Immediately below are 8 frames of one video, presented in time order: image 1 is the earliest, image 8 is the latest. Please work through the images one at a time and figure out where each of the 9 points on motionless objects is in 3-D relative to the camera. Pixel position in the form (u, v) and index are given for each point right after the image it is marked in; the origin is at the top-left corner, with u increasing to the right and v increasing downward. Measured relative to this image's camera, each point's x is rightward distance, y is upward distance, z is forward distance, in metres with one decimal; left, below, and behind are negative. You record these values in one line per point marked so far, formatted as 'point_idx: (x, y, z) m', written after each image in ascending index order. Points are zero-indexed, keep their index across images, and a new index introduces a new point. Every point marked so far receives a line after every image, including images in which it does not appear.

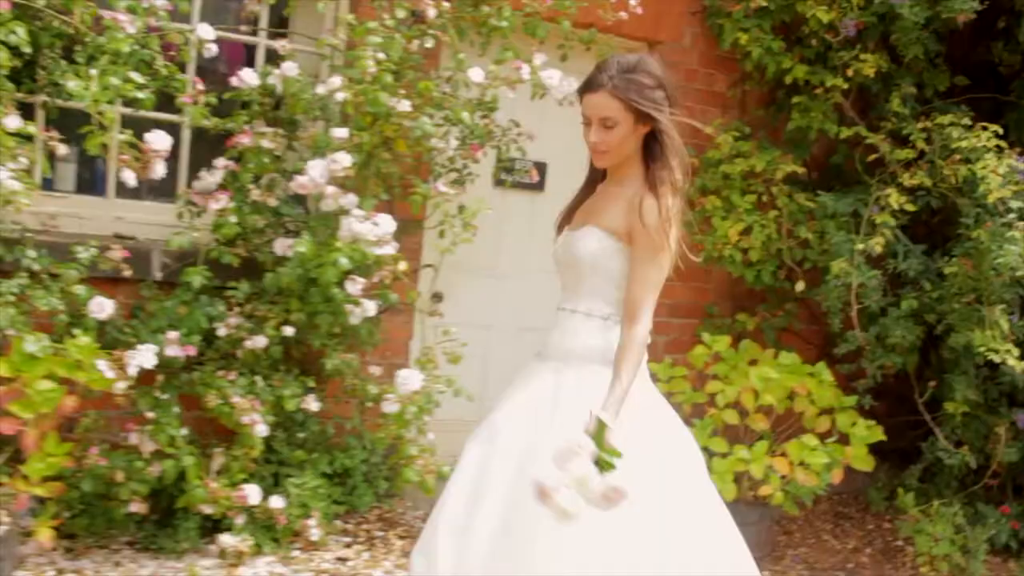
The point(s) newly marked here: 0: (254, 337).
0: (-0.8, -0.2, +3.5) m
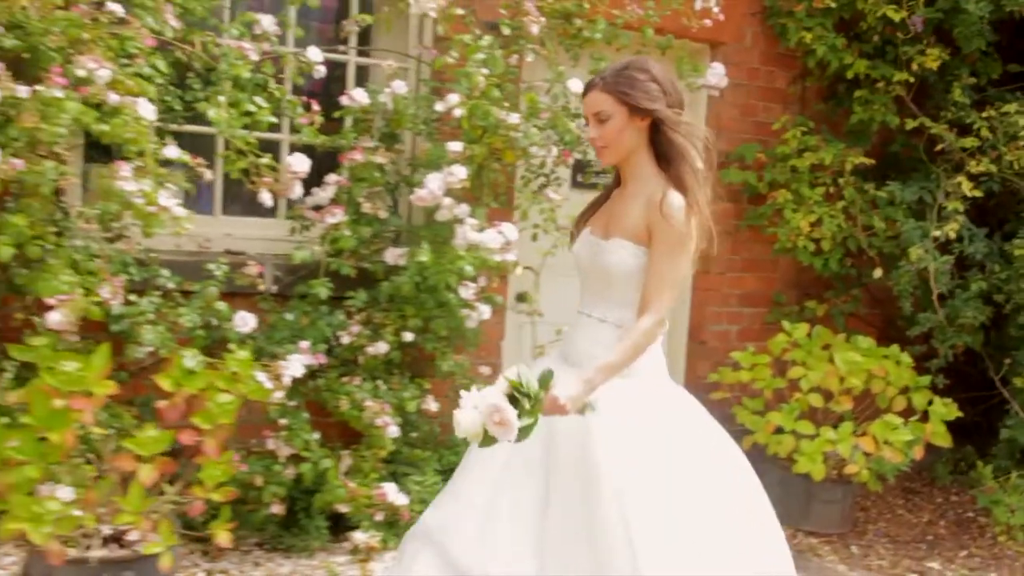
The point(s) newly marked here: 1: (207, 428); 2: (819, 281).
0: (-0.5, -0.2, +3.7) m
1: (-0.8, -0.4, +2.9) m
2: (+1.5, 0.0, +5.3) m
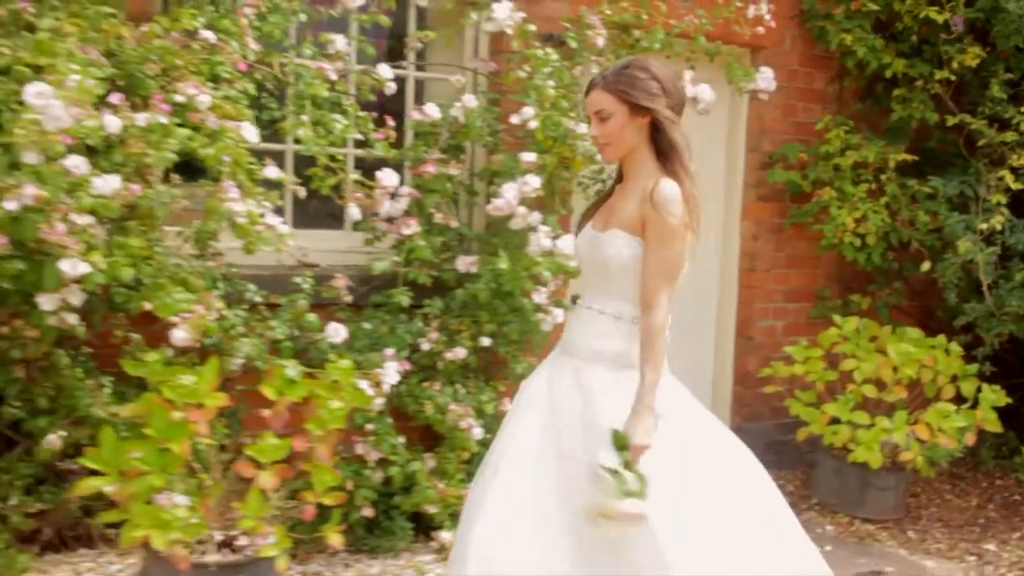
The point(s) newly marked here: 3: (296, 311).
0: (-0.2, -0.2, +3.8) m
1: (-0.5, -0.4, +3.0) m
2: (+1.7, +0.1, +5.4) m
3: (-0.7, -0.1, +3.6) m
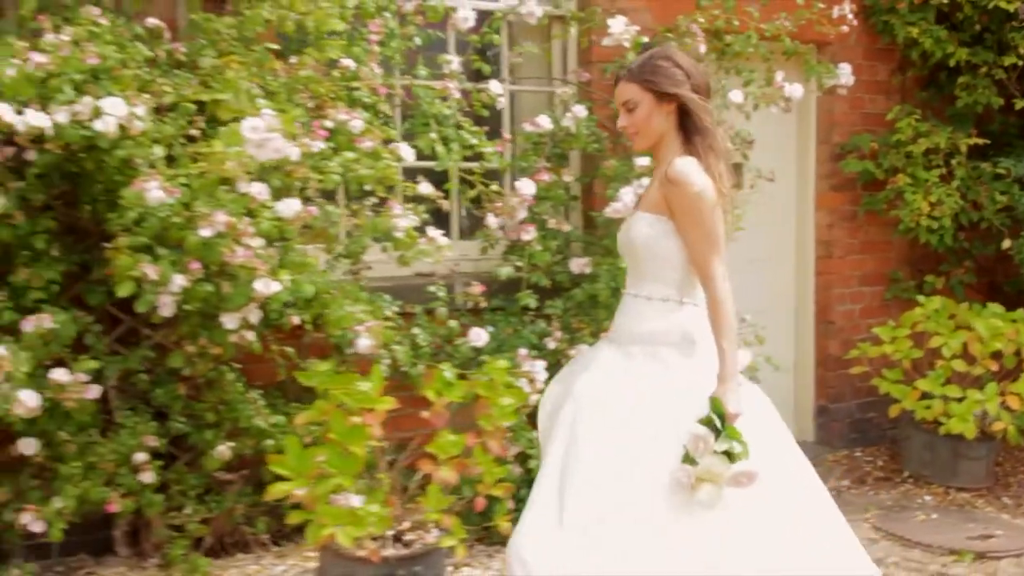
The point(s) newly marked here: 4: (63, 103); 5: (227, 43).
0: (+0.2, -0.2, +4.1) m
1: (-0.1, -0.4, +3.2) m
2: (+2.1, +0.2, +5.6) m
3: (-0.3, -0.1, +3.8) m
4: (-1.2, +0.5, +2.9) m
5: (-0.9, +0.8, +3.6) m
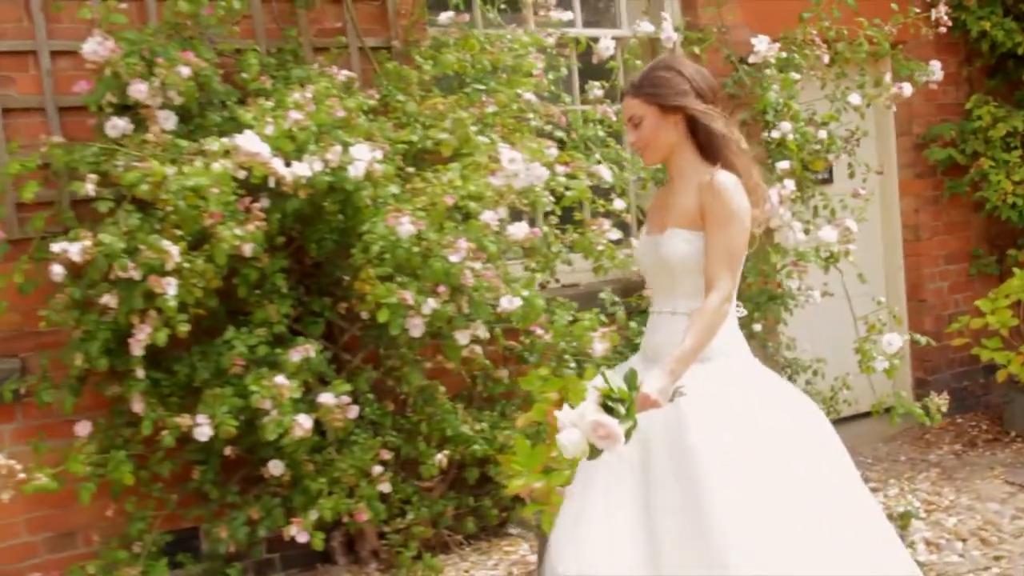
0: (+0.9, -0.2, +4.4) m
1: (+0.6, -0.4, +3.6) m
2: (+2.7, +0.3, +6.0) m
3: (+0.4, -0.1, +4.1) m
4: (-0.6, +0.4, +3.3) m
5: (-0.4, +0.7, +4.0) m
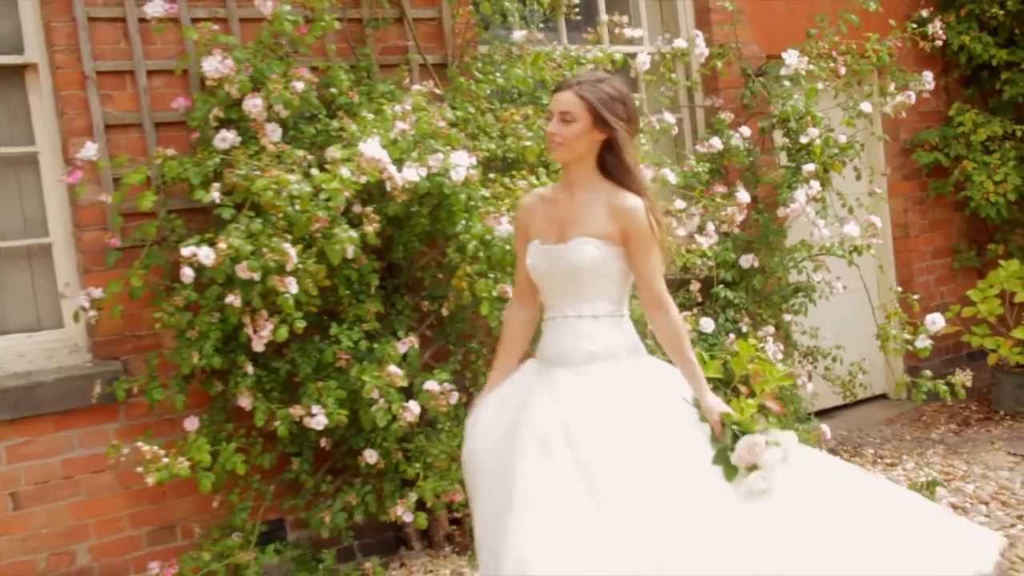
0: (+1.1, -0.2, +4.8) m
1: (+0.9, -0.4, +3.9) m
2: (+2.8, +0.4, +6.5) m
3: (+0.6, -0.1, +4.5) m
4: (-0.3, +0.4, +3.6) m
5: (-0.1, +0.7, +4.3) m
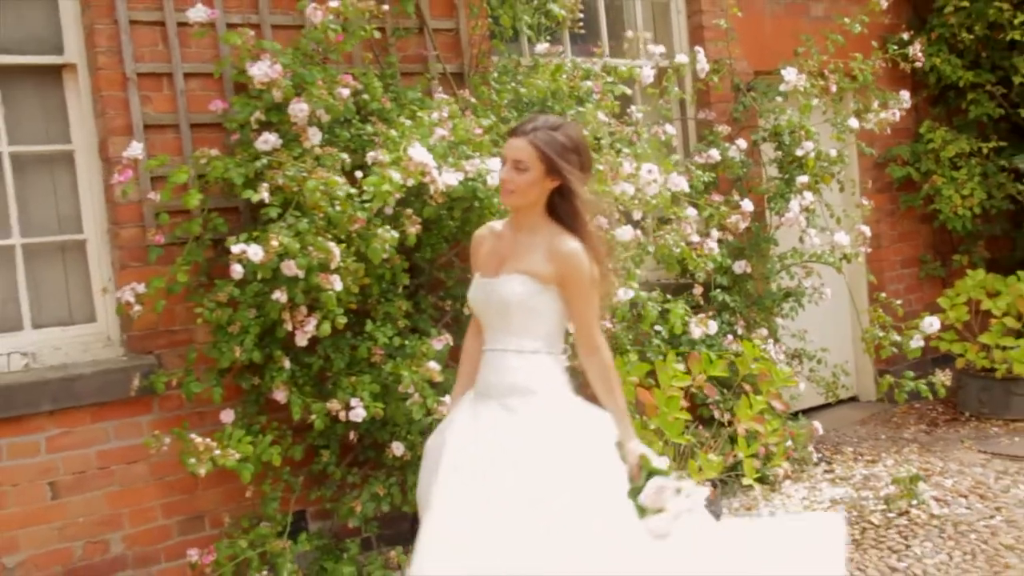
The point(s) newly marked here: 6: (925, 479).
0: (+1.1, -0.2, +5.1) m
1: (+1.0, -0.4, +4.2) m
2: (+2.7, +0.3, +6.9) m
3: (+0.7, -0.1, +4.7) m
4: (-0.2, +0.4, +3.8) m
5: (0.0, +0.7, +4.5) m
6: (+1.9, -0.9, +5.0) m
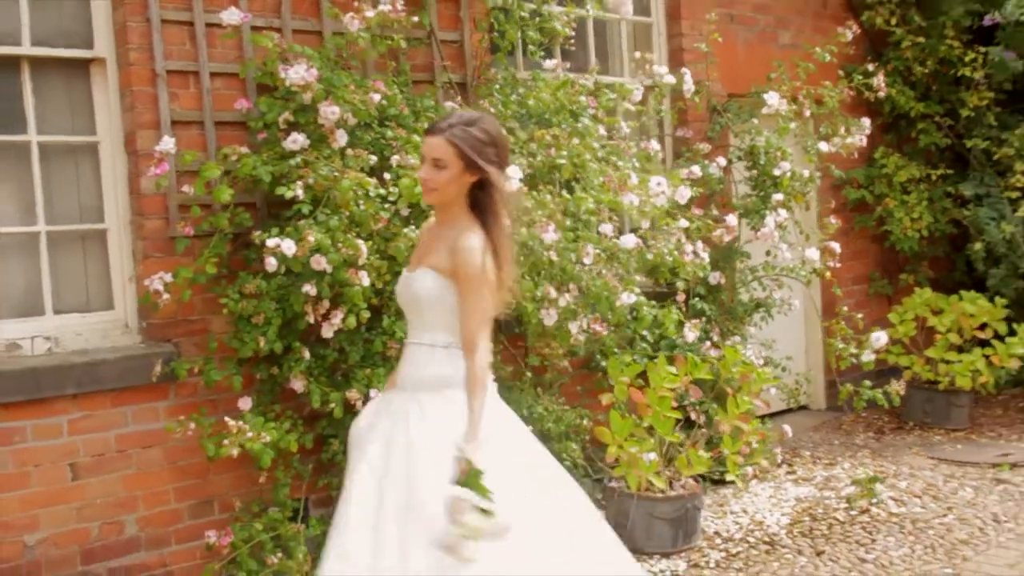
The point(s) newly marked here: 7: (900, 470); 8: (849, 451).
0: (+1.1, -0.2, +5.4) m
1: (+1.0, -0.4, +4.5) m
2: (+2.6, +0.2, +7.3) m
3: (+0.6, -0.2, +5.0) m
4: (-0.1, +0.4, +4.0) m
5: (0.0, +0.7, +4.7) m
6: (+1.8, -0.9, +5.4) m
7: (+2.0, -0.9, +5.6) m
8: (+1.9, -0.9, +6.1) m
